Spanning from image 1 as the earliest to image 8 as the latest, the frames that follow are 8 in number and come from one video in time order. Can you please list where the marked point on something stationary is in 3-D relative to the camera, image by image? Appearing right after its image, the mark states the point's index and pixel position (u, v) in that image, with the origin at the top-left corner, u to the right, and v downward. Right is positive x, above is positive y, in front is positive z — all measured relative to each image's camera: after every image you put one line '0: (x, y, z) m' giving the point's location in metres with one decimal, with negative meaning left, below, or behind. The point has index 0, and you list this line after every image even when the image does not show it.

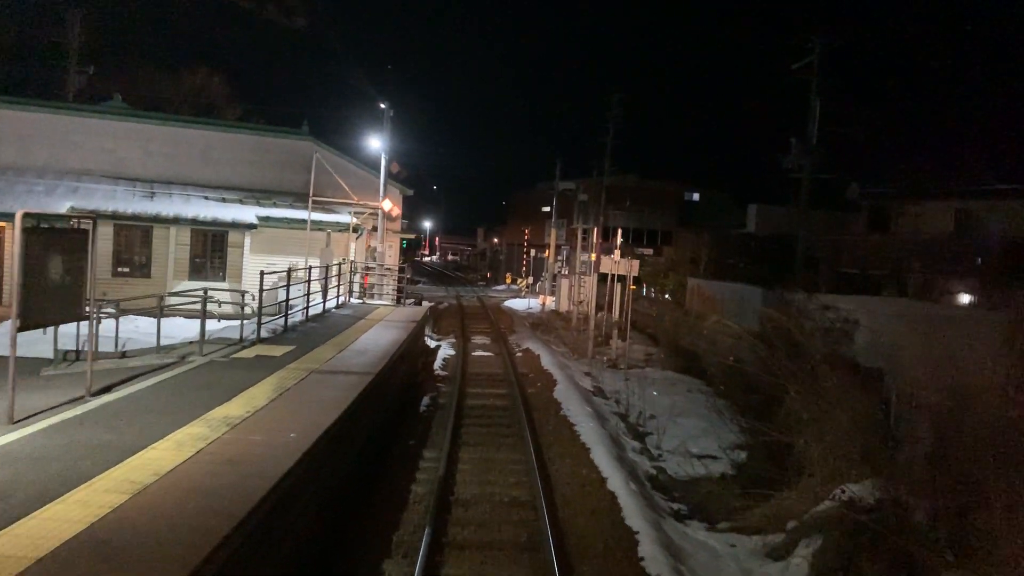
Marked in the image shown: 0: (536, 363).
0: (+0.4, -1.4, +18.1) m
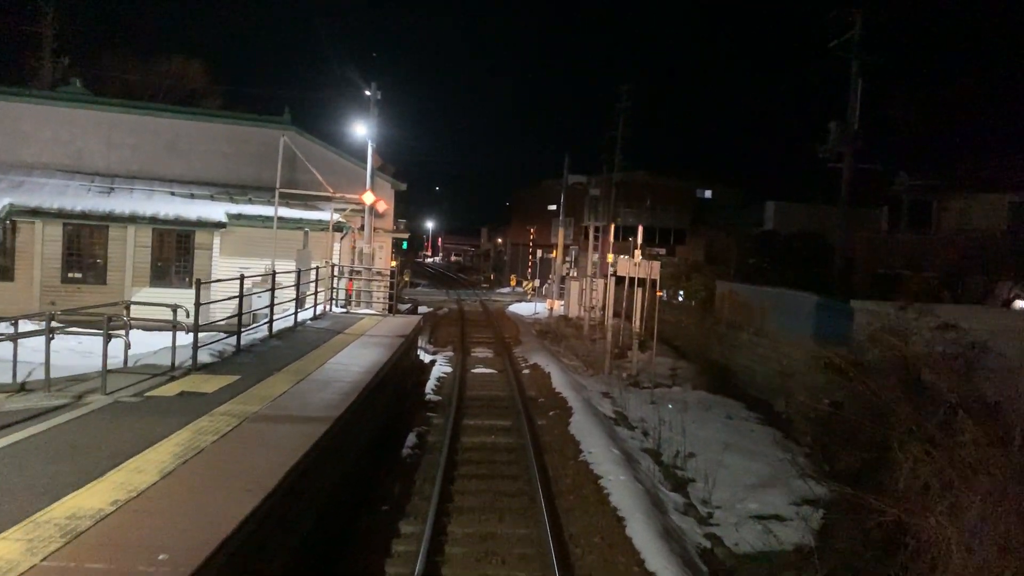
0: (+0.5, -1.5, +15.5) m
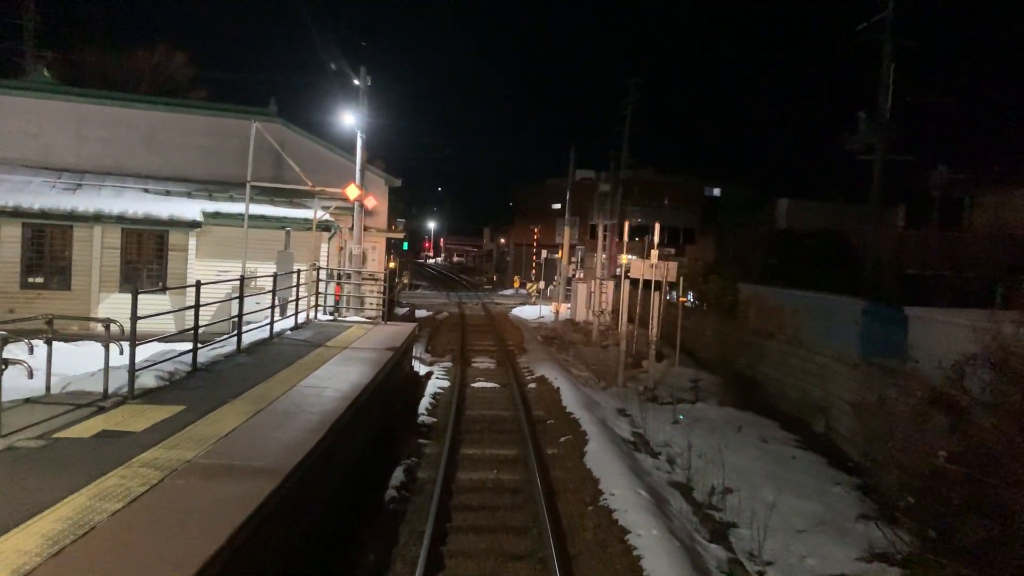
0: (+0.6, -1.5, +13.8) m
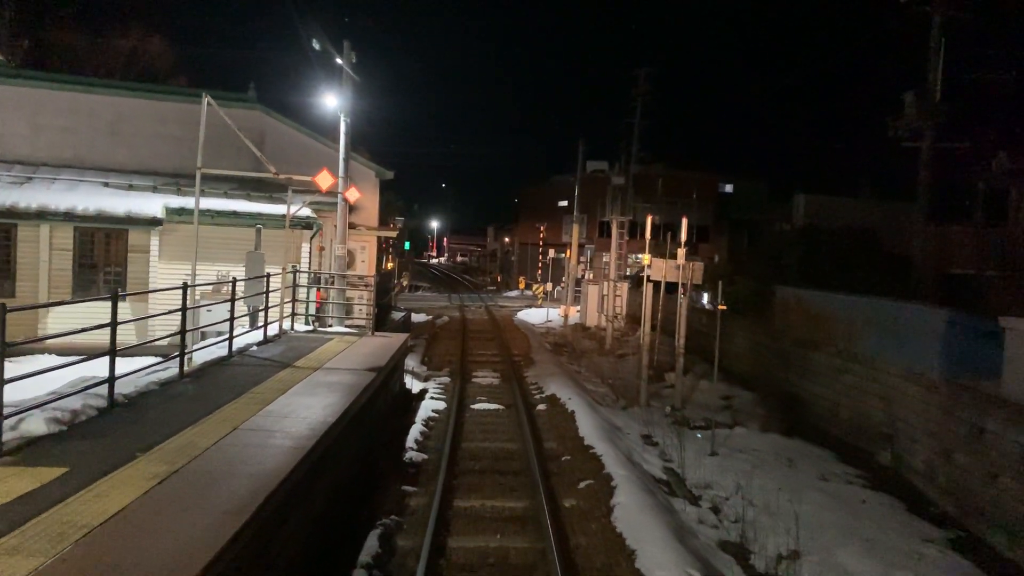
0: (+0.7, -1.6, +11.7) m
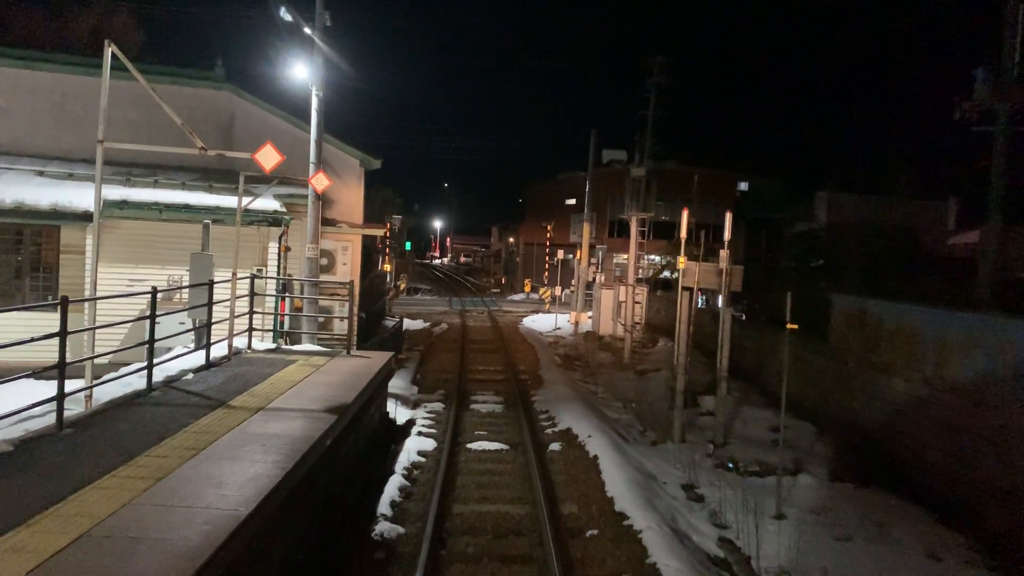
0: (+0.7, -1.7, +9.1) m
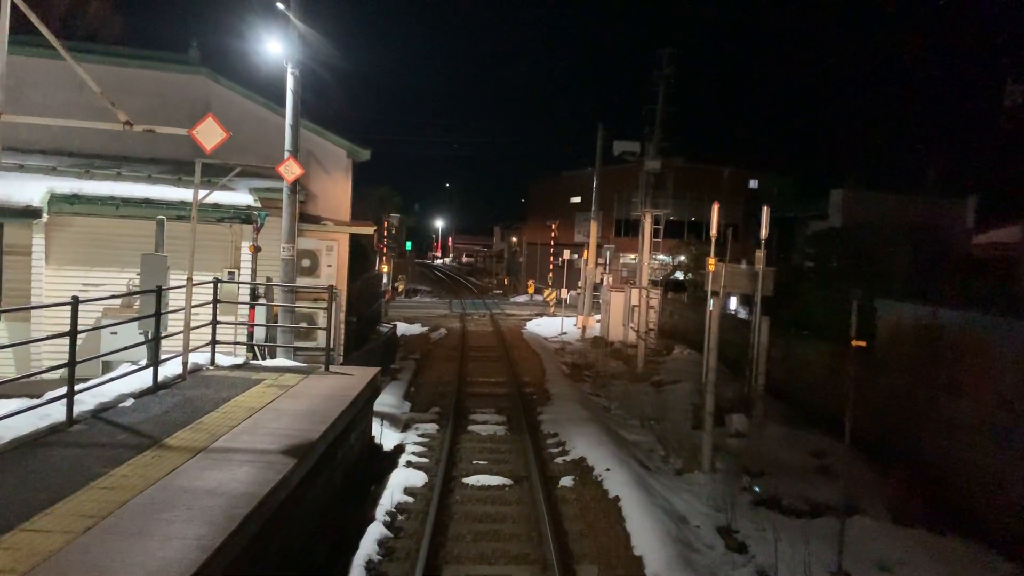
0: (+0.7, -1.8, +7.6) m
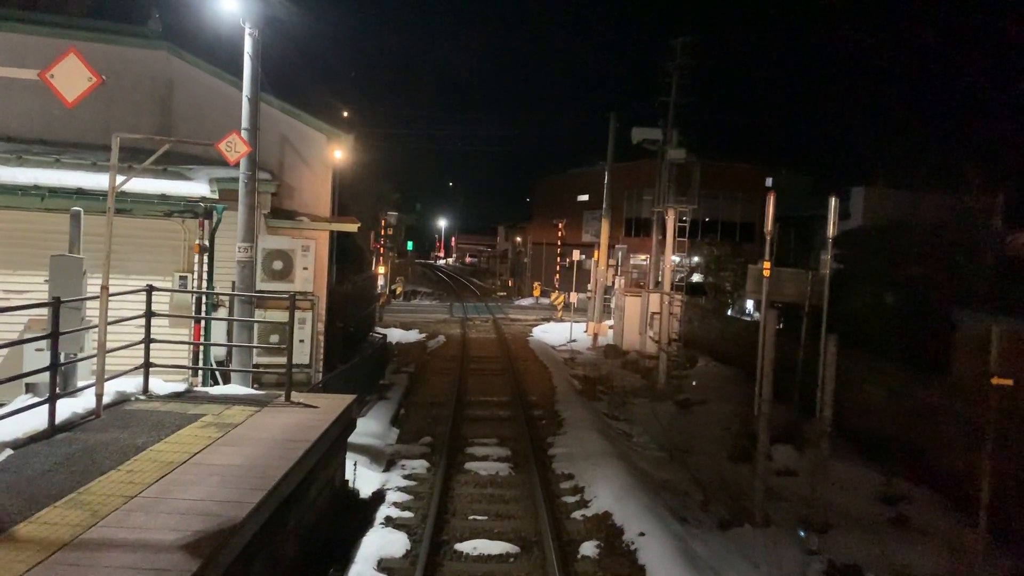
0: (+0.8, -1.9, +5.6) m
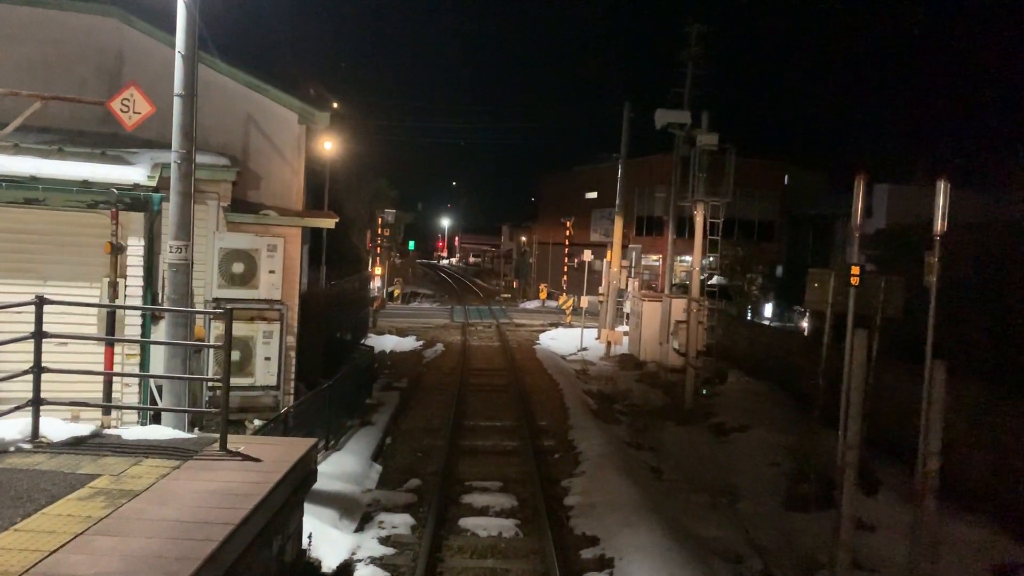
0: (+0.8, -1.9, +3.6) m
